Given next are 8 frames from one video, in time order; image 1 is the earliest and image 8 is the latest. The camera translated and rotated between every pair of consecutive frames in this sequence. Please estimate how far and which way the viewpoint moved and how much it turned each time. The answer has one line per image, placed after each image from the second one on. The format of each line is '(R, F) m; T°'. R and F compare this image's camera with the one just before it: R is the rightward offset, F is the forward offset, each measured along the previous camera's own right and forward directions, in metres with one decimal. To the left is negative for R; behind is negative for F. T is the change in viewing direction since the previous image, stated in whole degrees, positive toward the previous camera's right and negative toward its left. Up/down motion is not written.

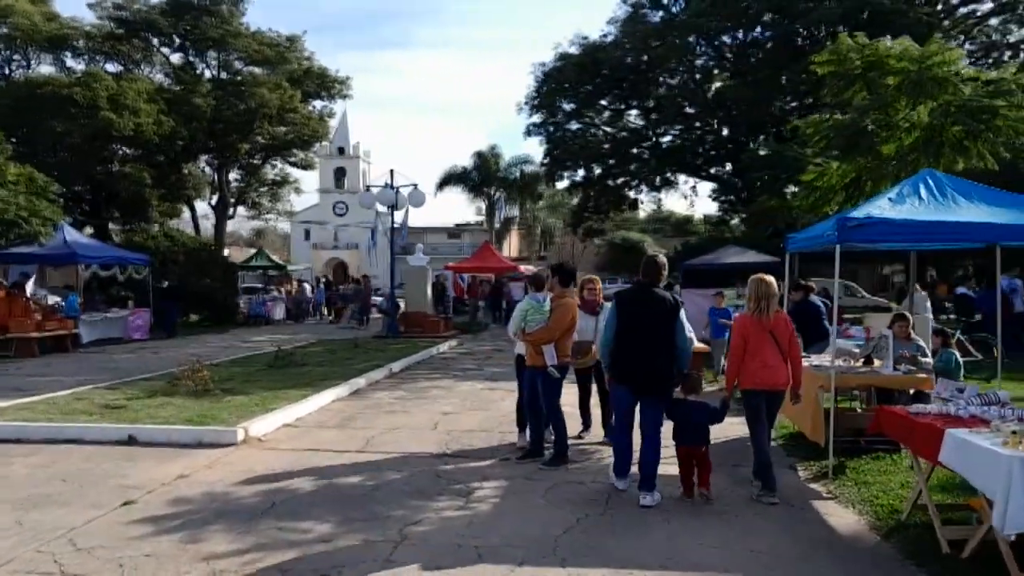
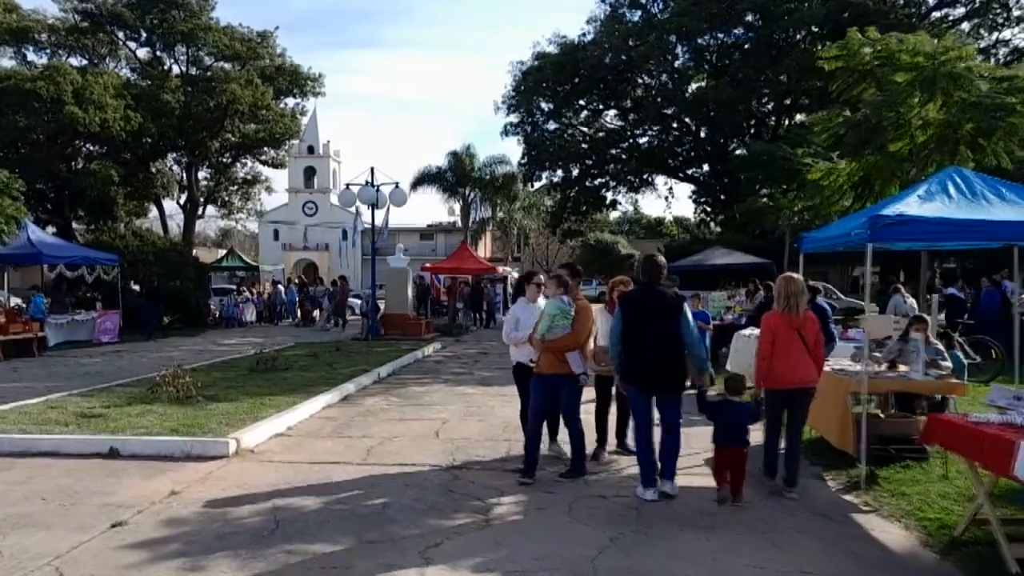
(-0.5, +0.5) m; +2°
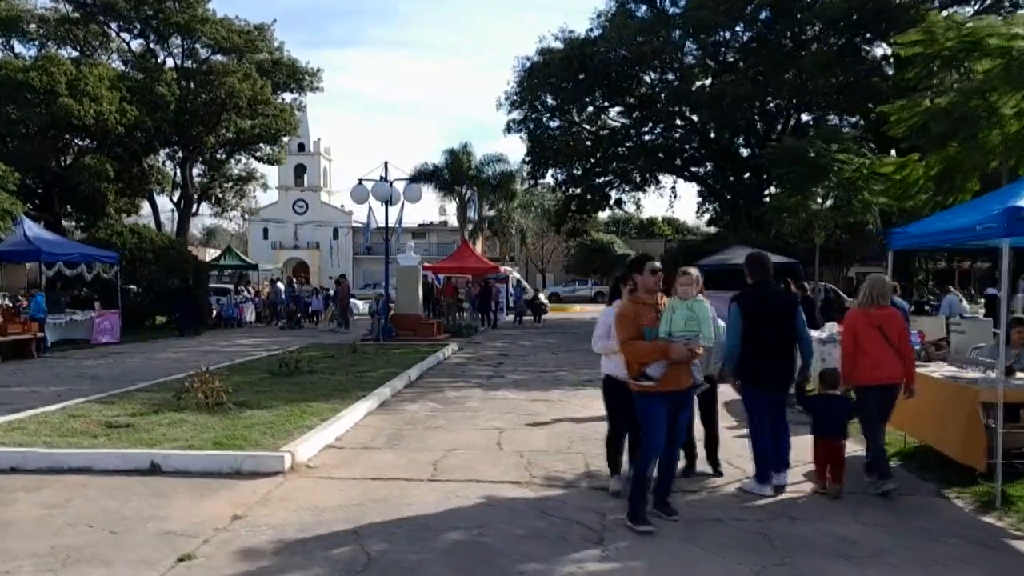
(-1.0, +0.8) m; +1°
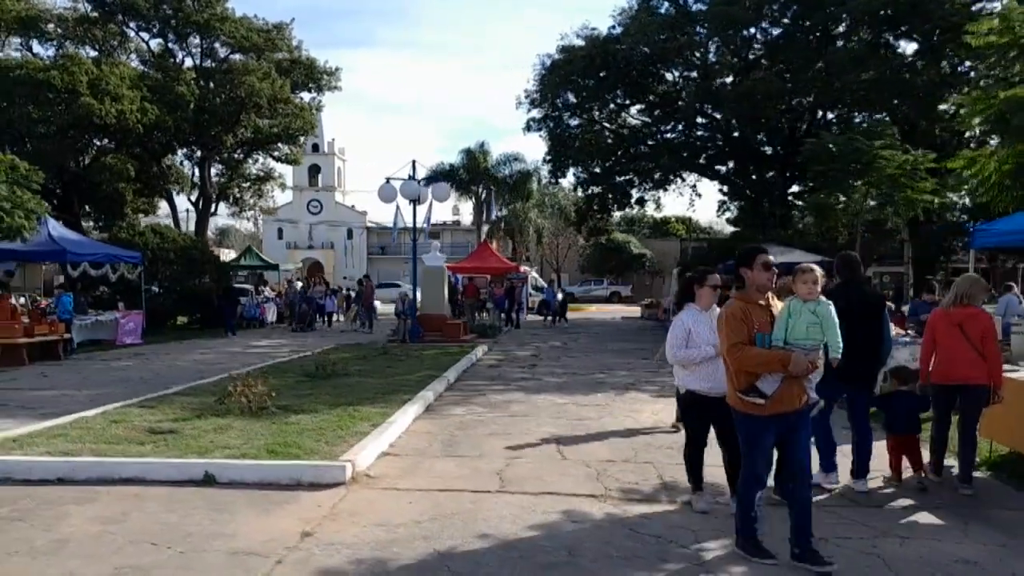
(-0.6, +0.4) m; -1°
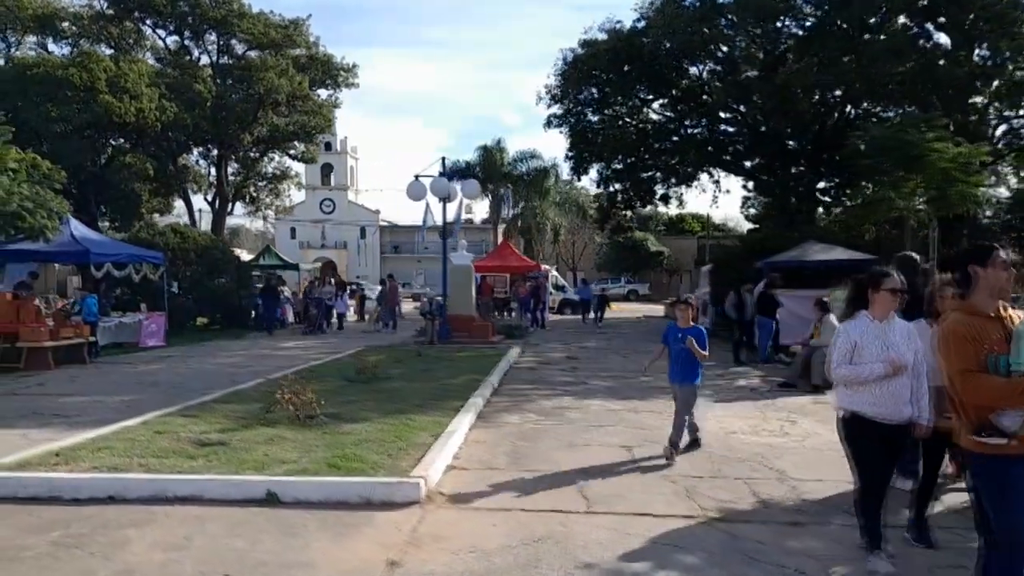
(-0.7, +0.6) m; -1°
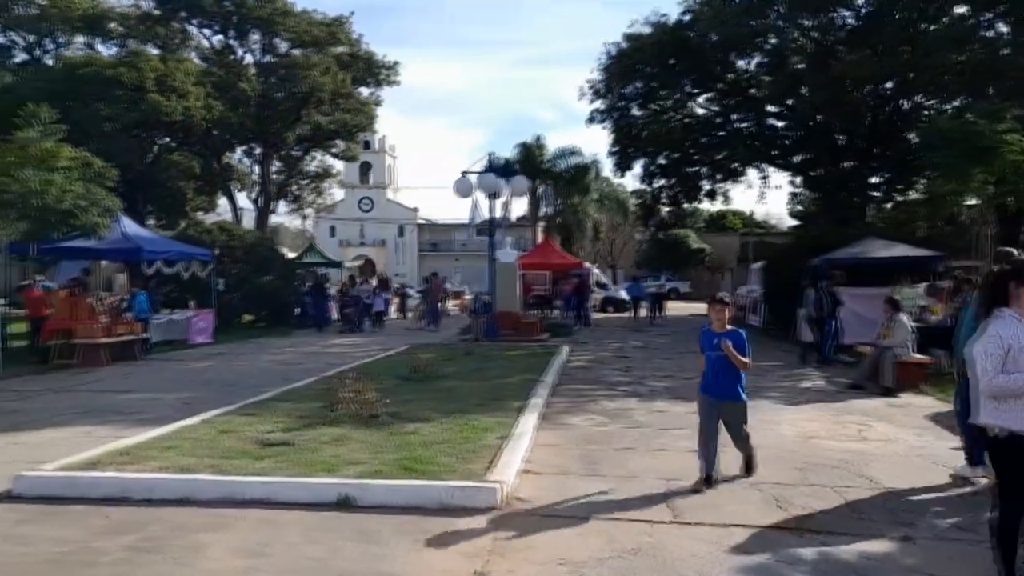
(-0.4, +0.3) m; -2°
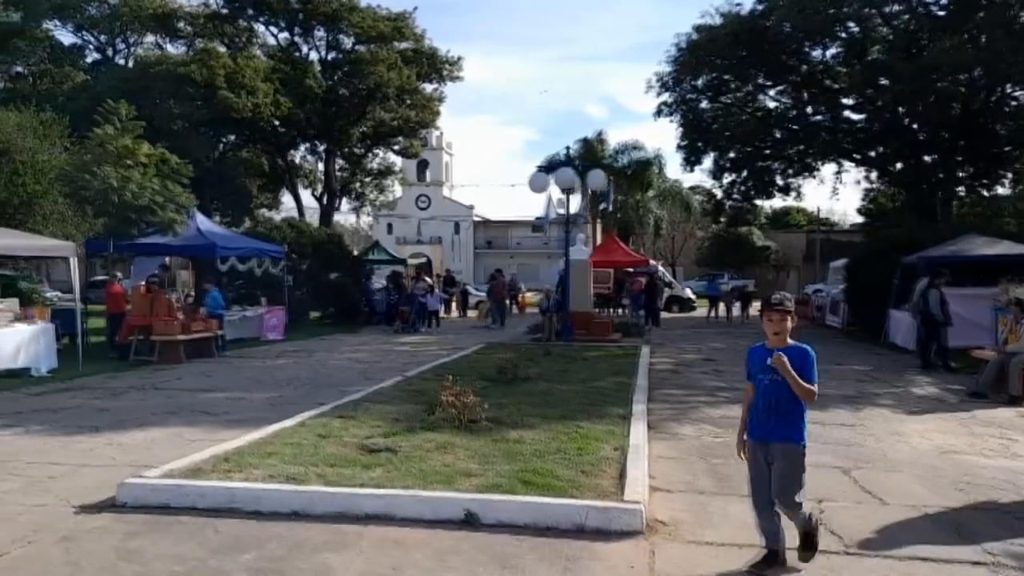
(-0.7, +0.6) m; -4°
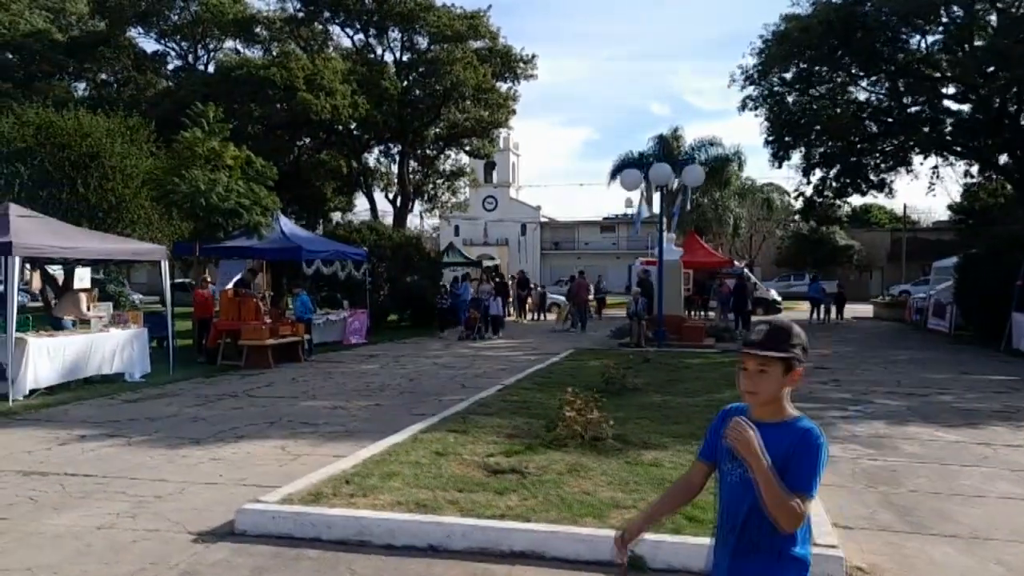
(-0.7, +0.8) m; -4°
